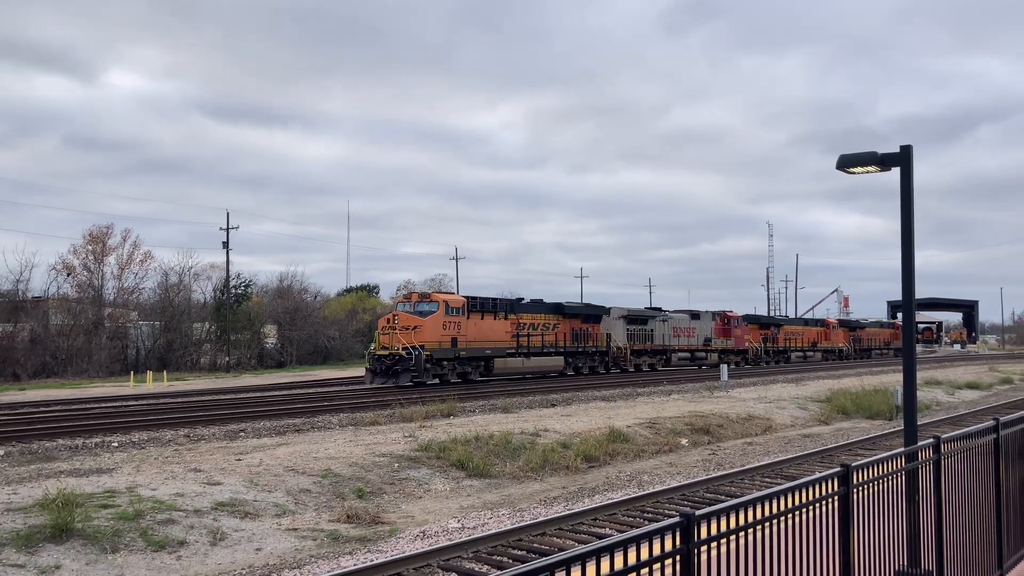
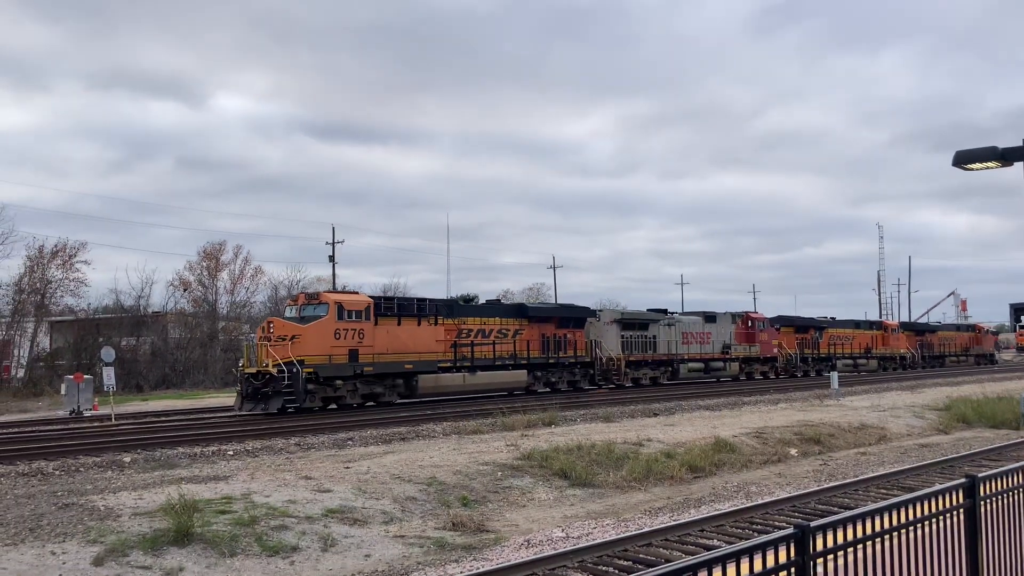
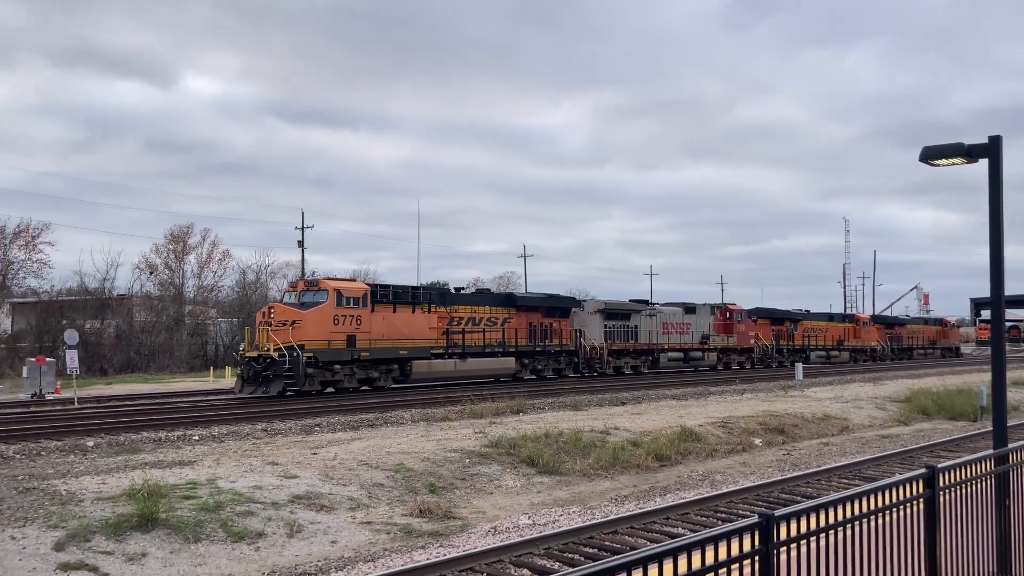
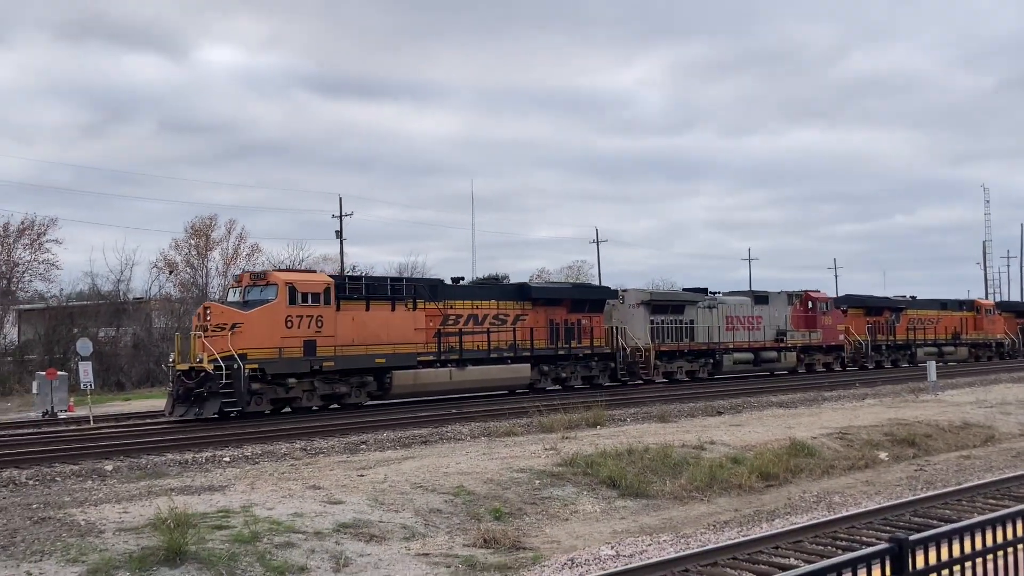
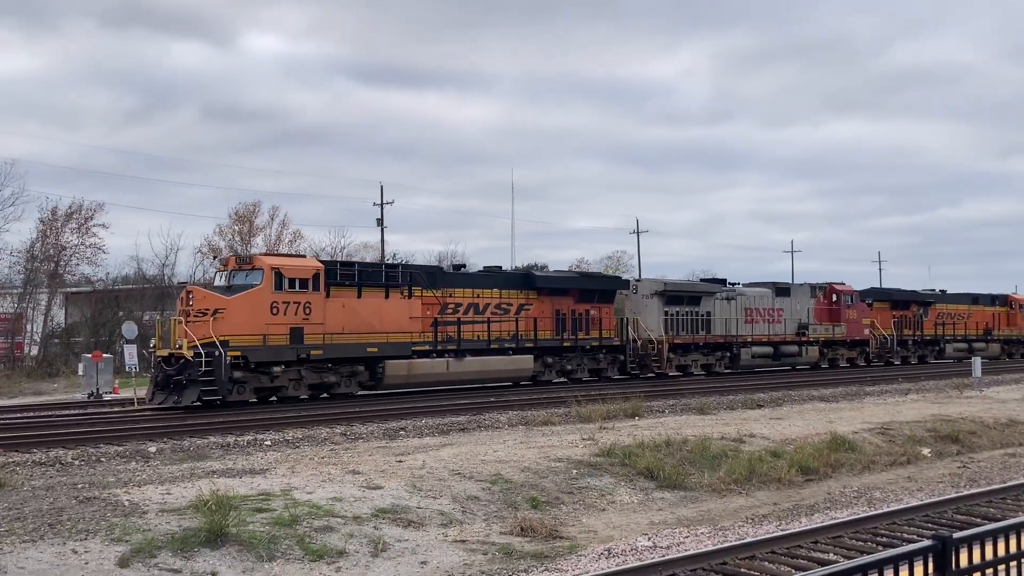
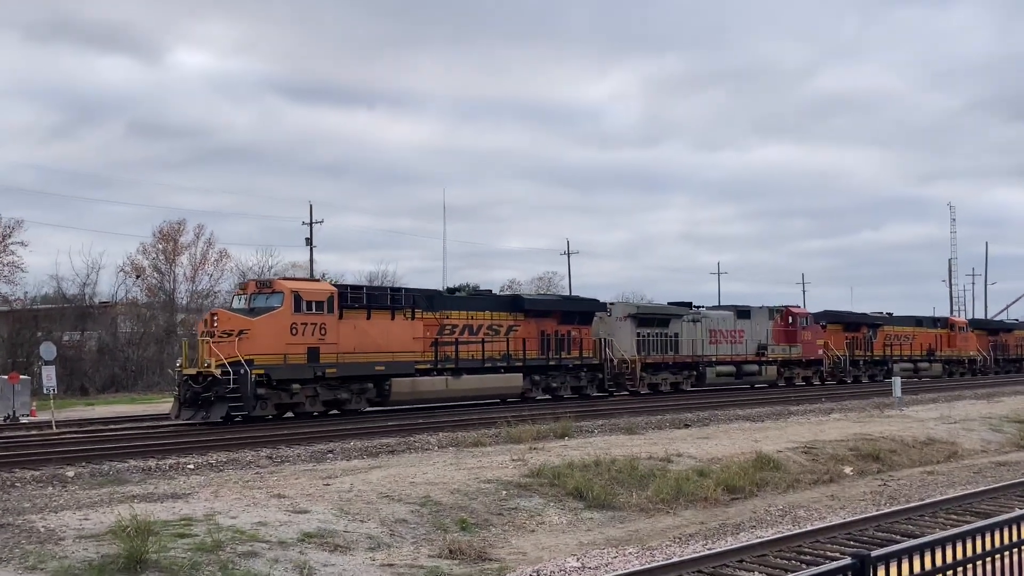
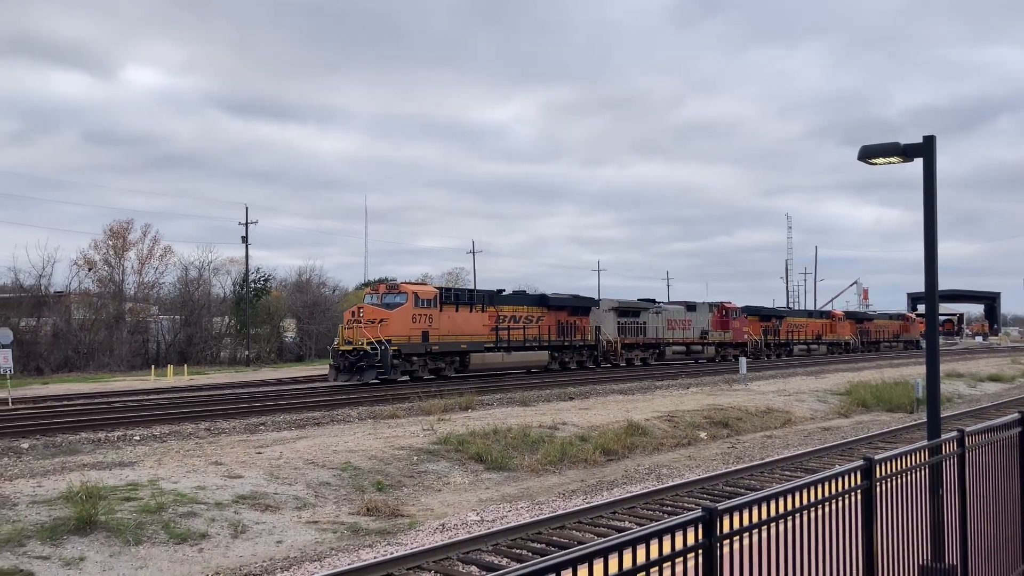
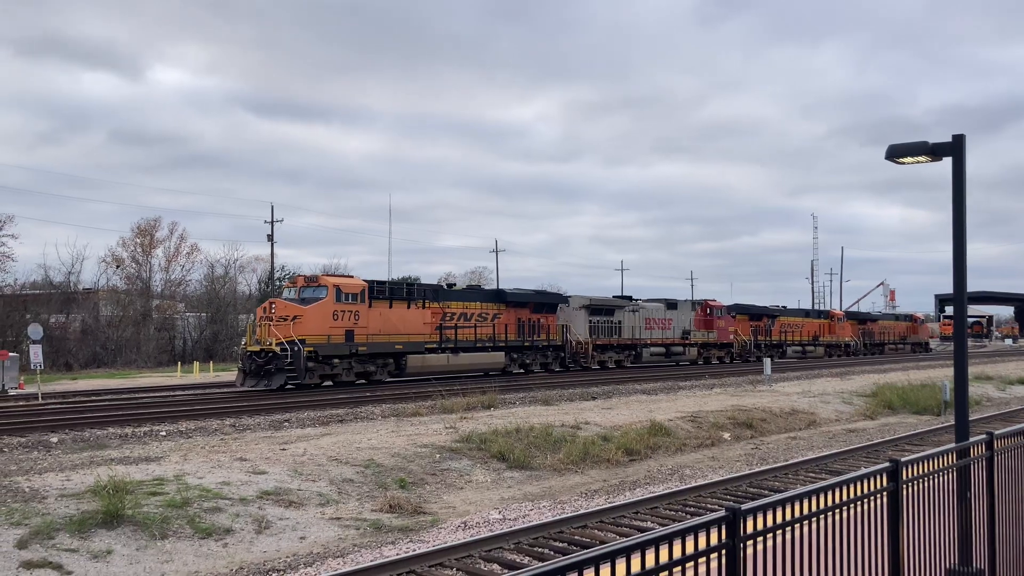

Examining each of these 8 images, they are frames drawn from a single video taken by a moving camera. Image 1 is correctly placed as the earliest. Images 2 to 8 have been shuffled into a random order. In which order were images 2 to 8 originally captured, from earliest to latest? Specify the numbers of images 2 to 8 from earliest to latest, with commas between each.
7, 8, 3, 2, 6, 4, 5
